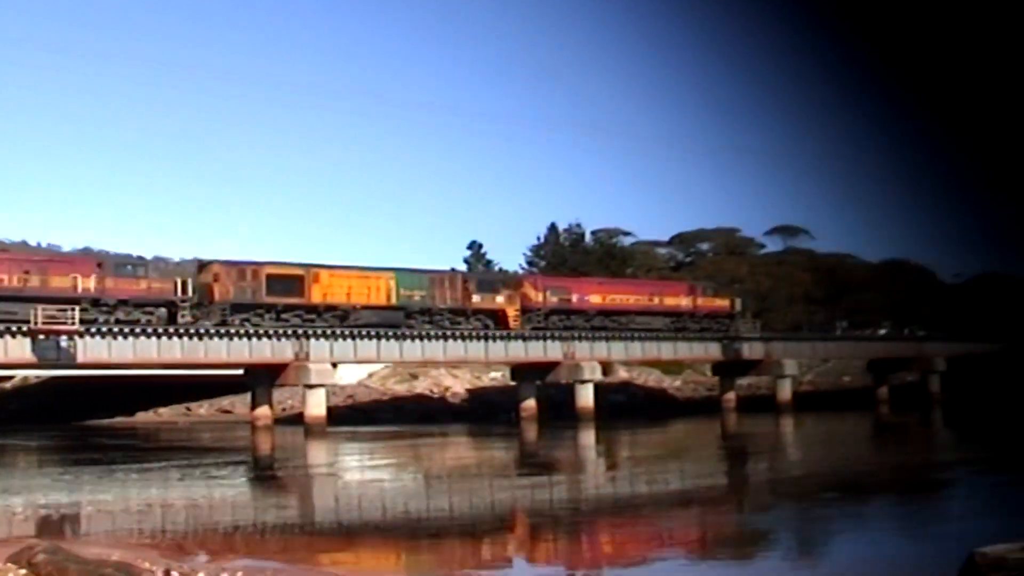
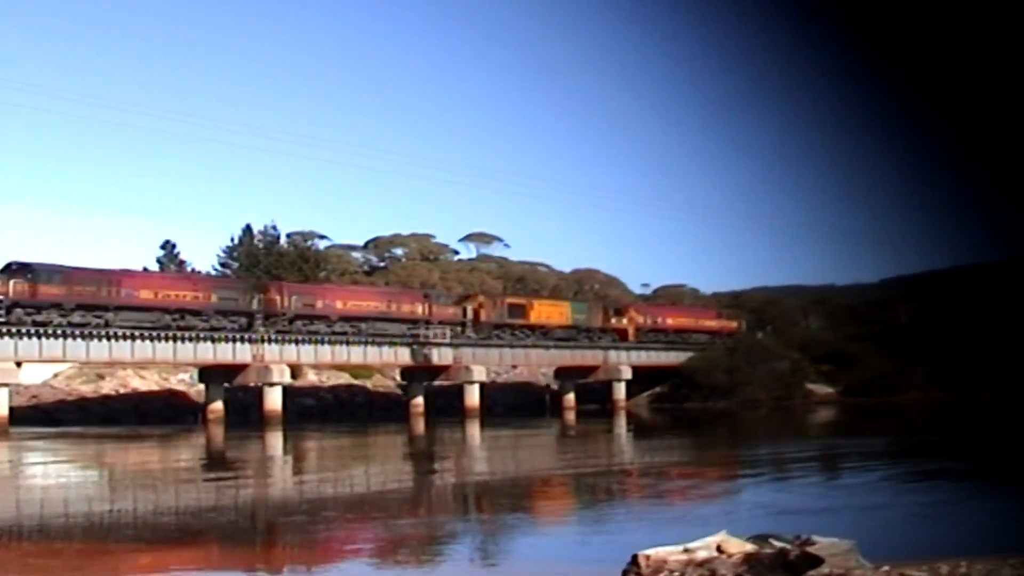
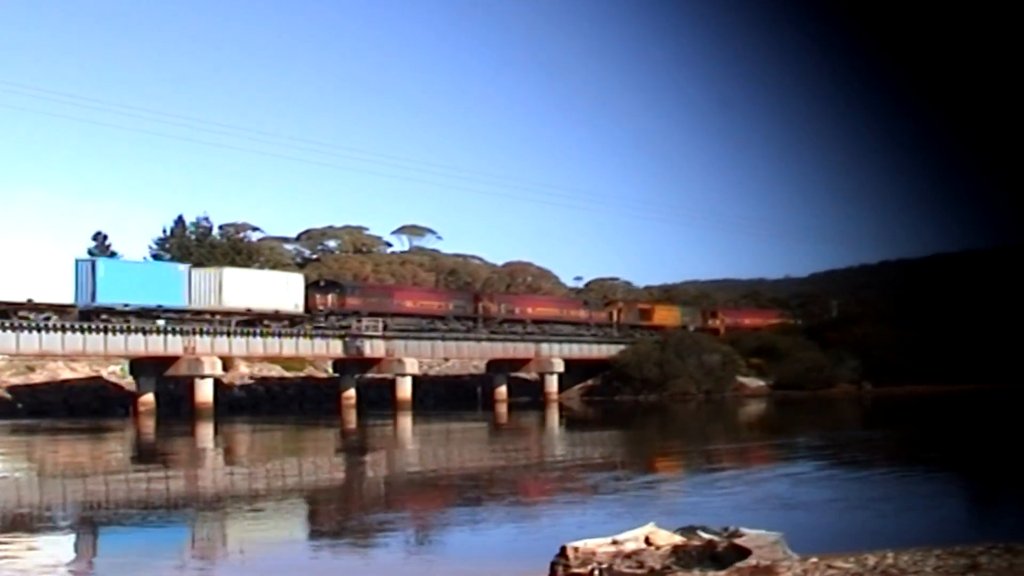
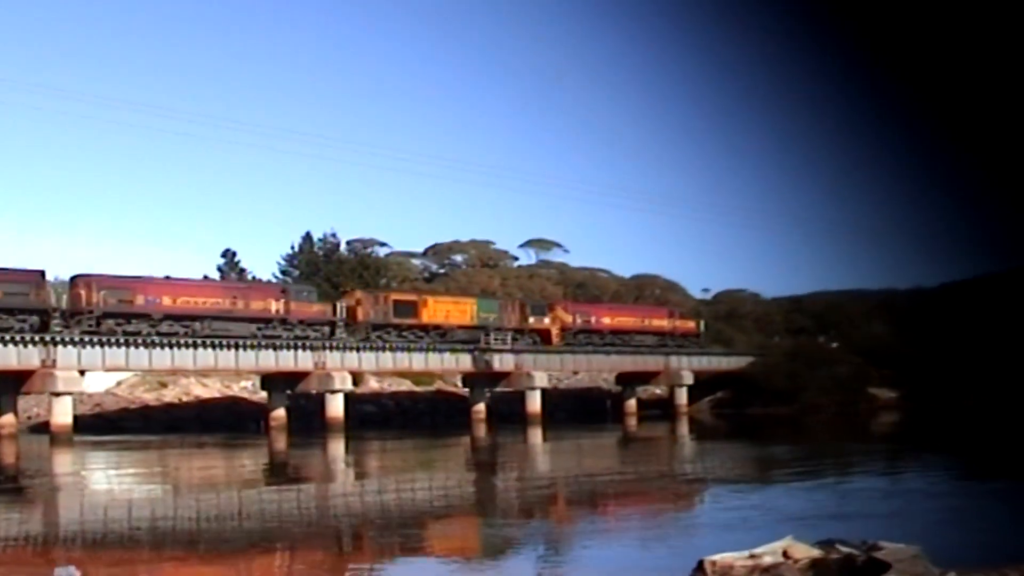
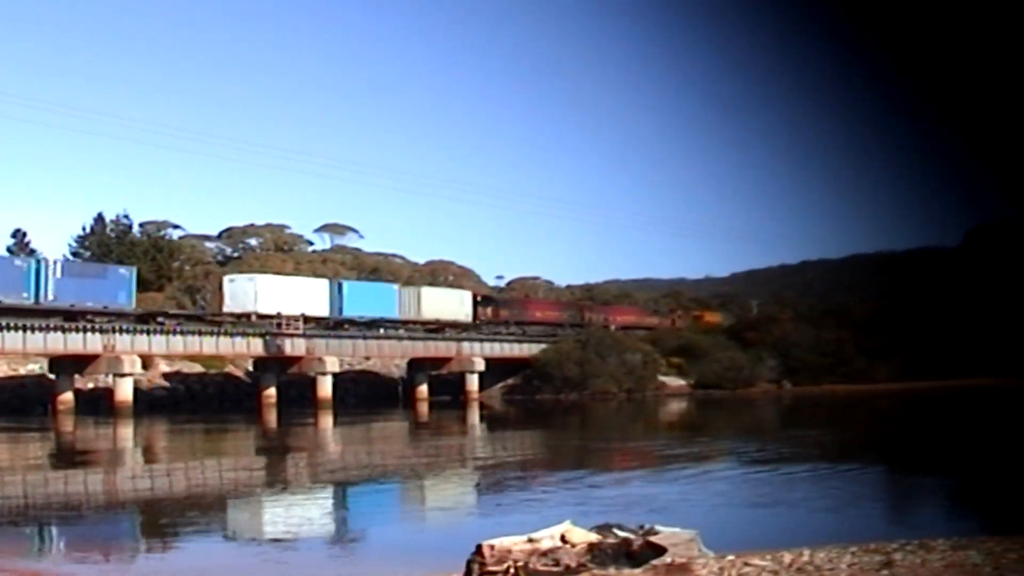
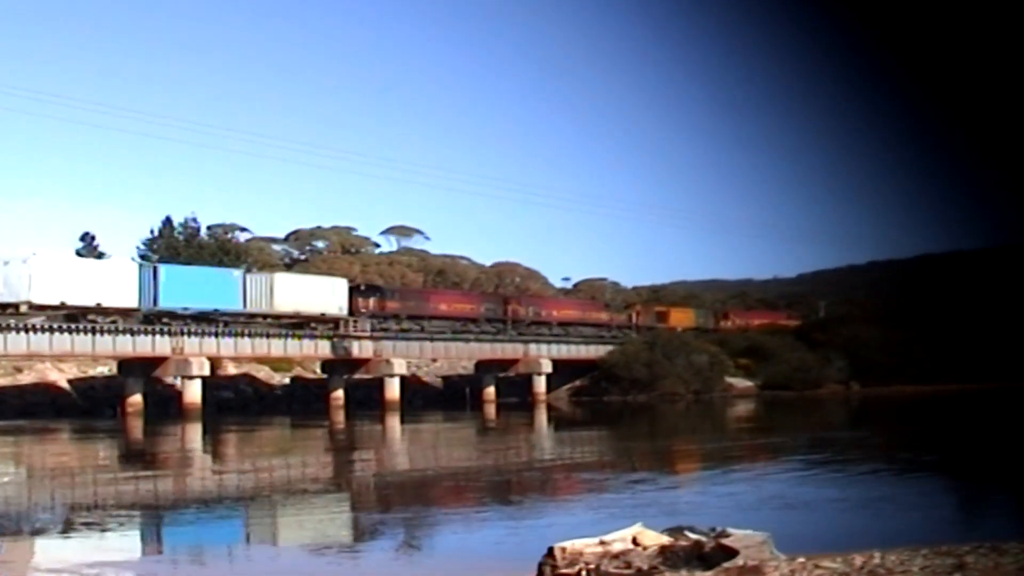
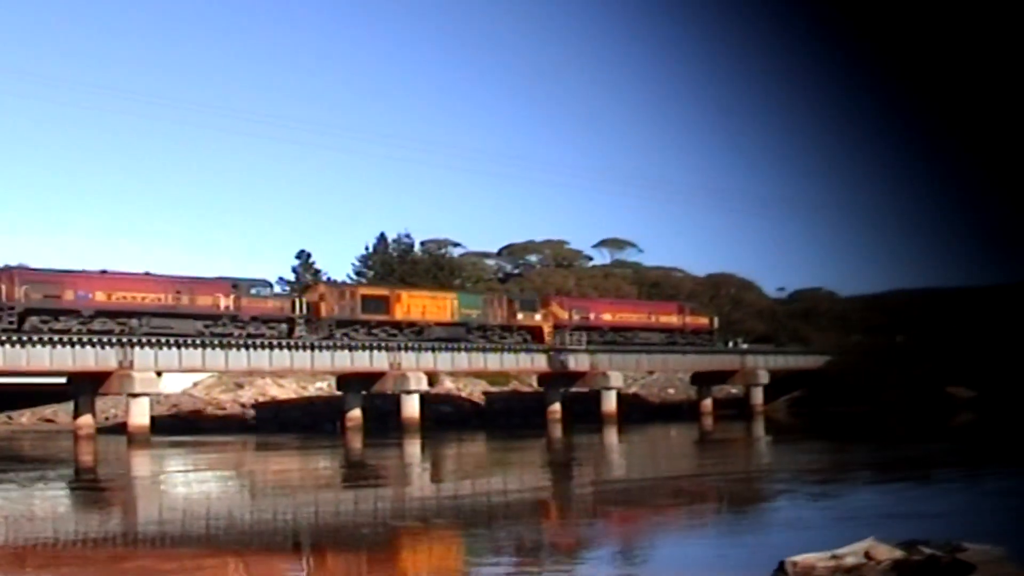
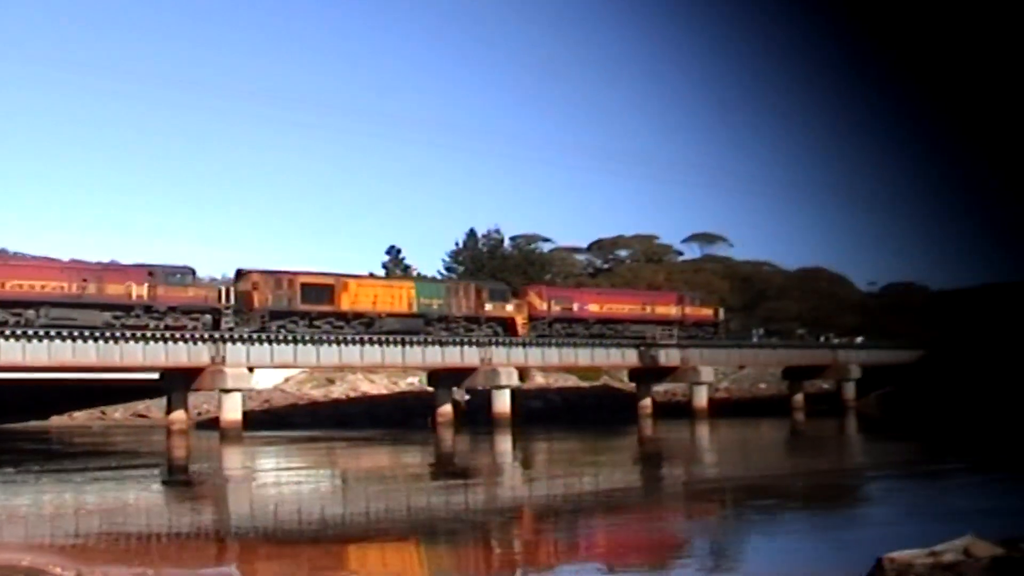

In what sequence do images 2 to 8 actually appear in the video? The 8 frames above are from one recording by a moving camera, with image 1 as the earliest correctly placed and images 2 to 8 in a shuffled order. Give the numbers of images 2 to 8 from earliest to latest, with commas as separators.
8, 7, 4, 2, 3, 6, 5
